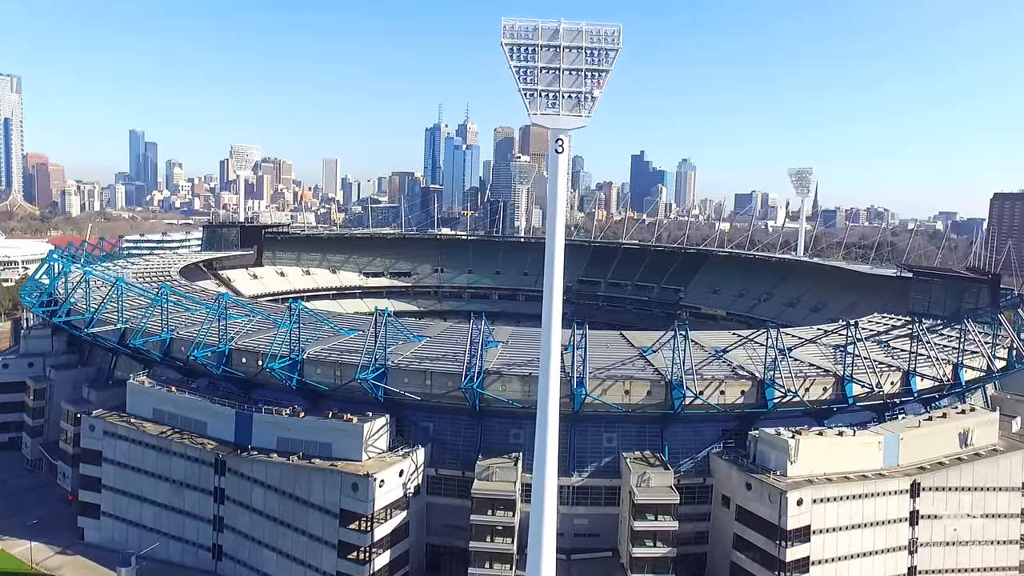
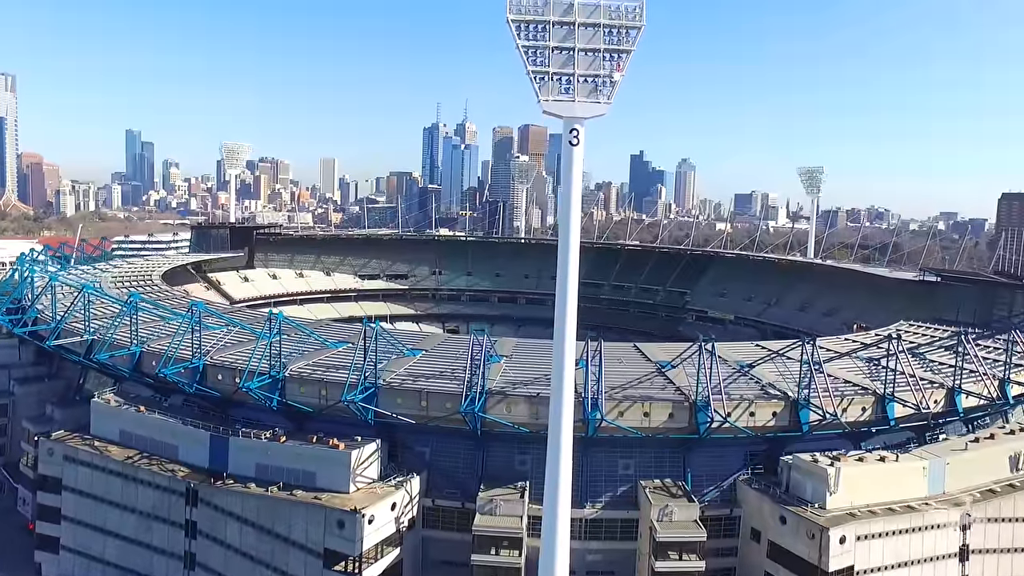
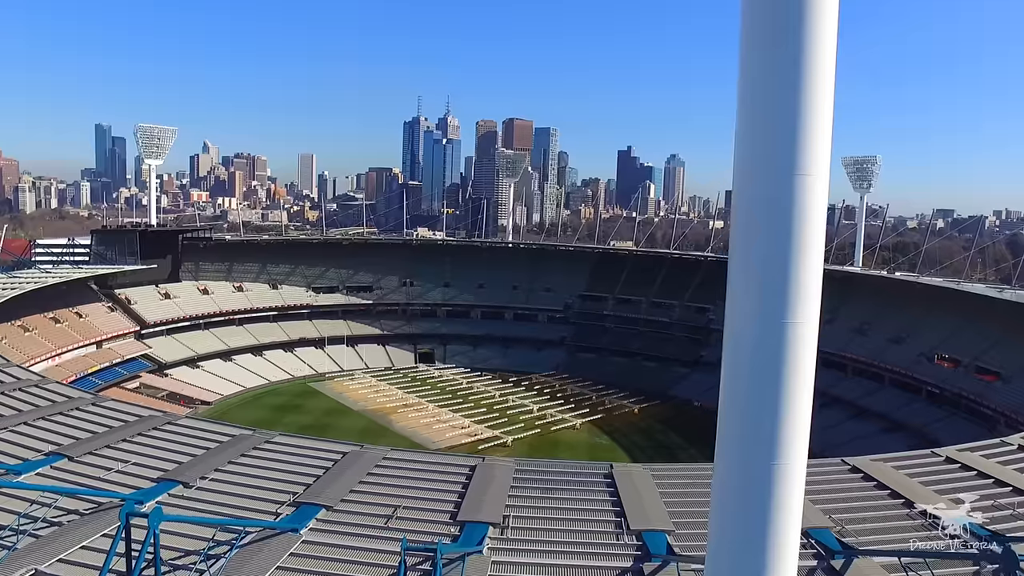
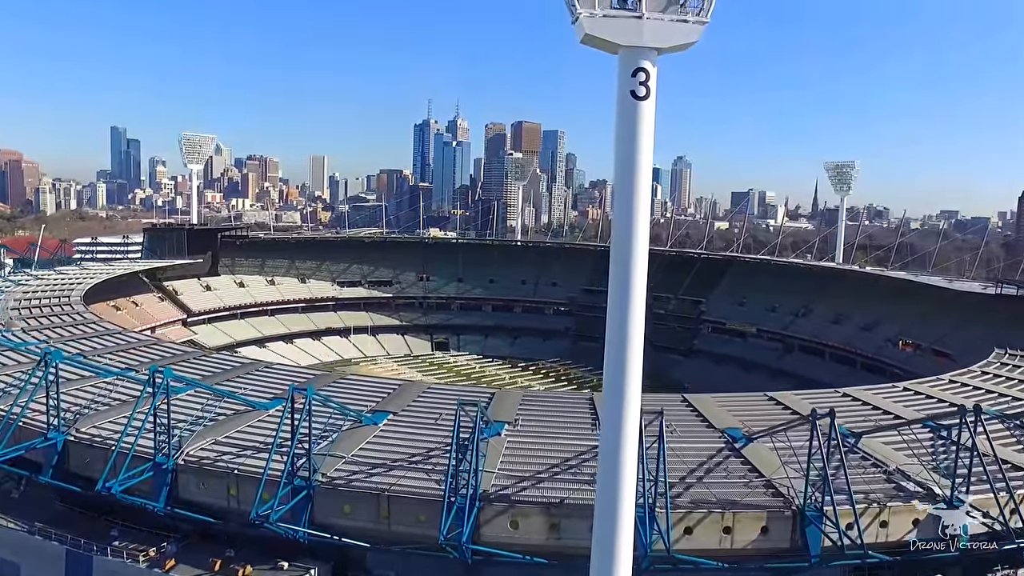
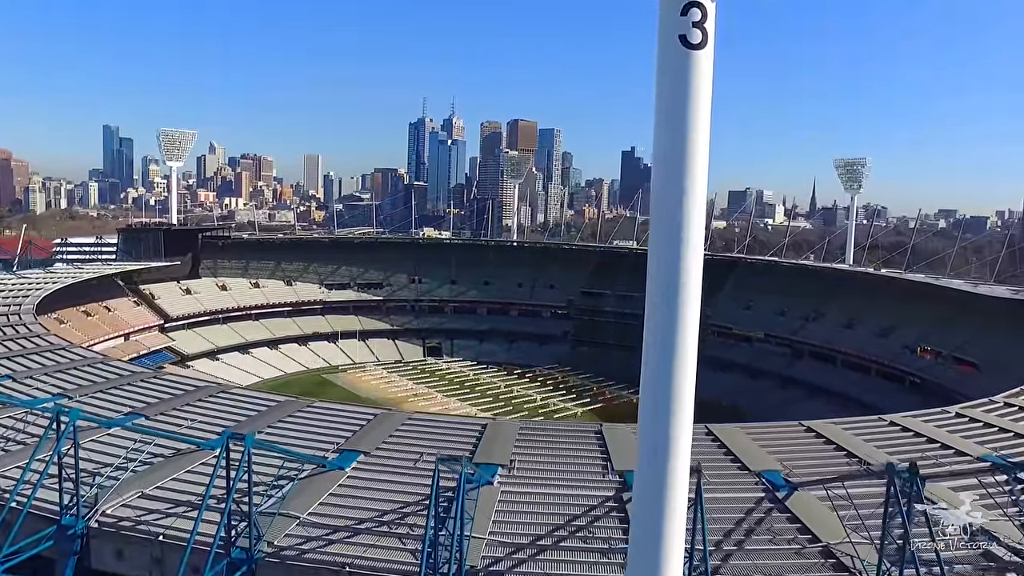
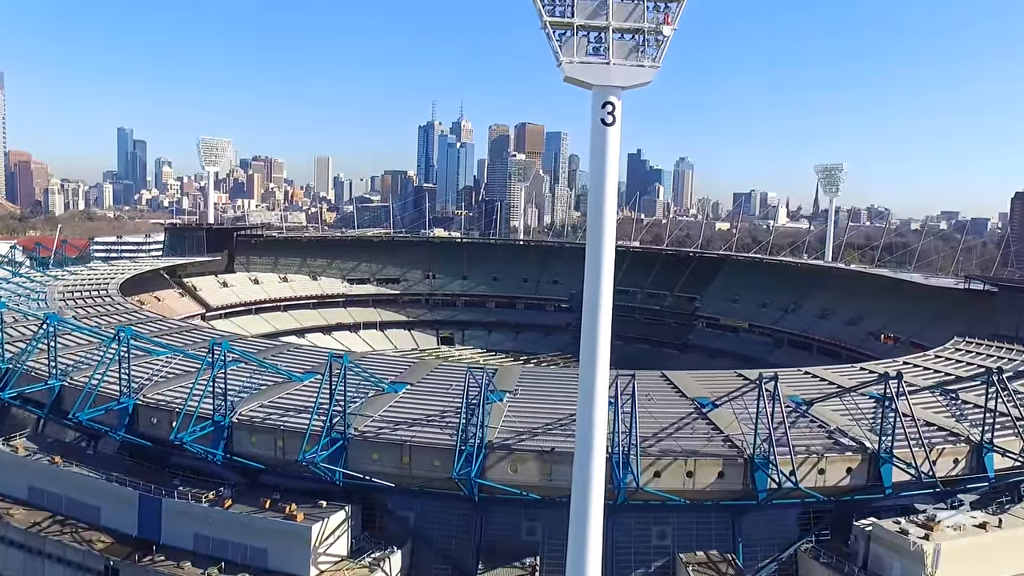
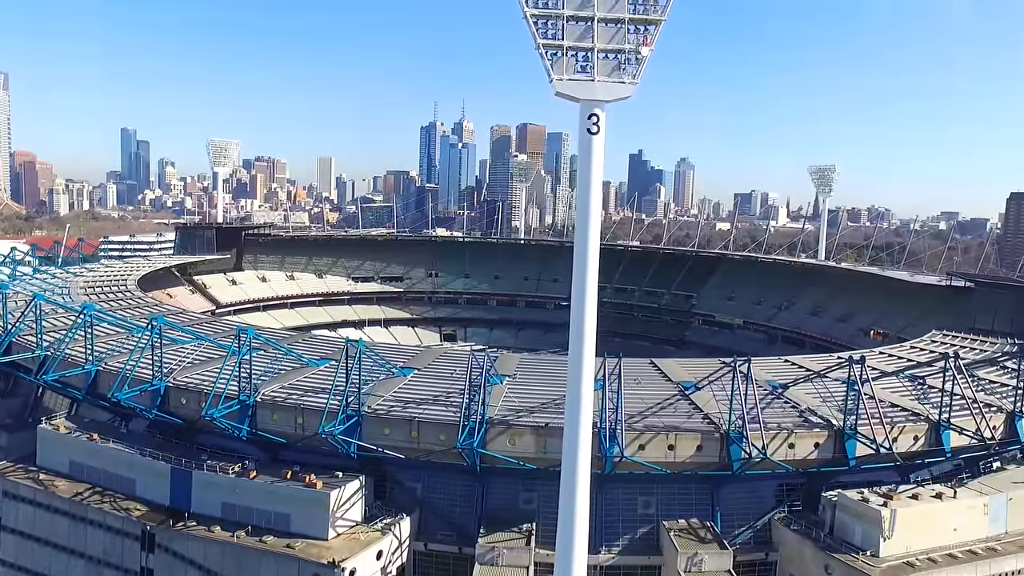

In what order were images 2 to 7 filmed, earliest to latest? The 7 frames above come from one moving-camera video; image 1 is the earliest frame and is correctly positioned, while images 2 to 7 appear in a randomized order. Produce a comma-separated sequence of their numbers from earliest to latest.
2, 7, 6, 4, 5, 3
